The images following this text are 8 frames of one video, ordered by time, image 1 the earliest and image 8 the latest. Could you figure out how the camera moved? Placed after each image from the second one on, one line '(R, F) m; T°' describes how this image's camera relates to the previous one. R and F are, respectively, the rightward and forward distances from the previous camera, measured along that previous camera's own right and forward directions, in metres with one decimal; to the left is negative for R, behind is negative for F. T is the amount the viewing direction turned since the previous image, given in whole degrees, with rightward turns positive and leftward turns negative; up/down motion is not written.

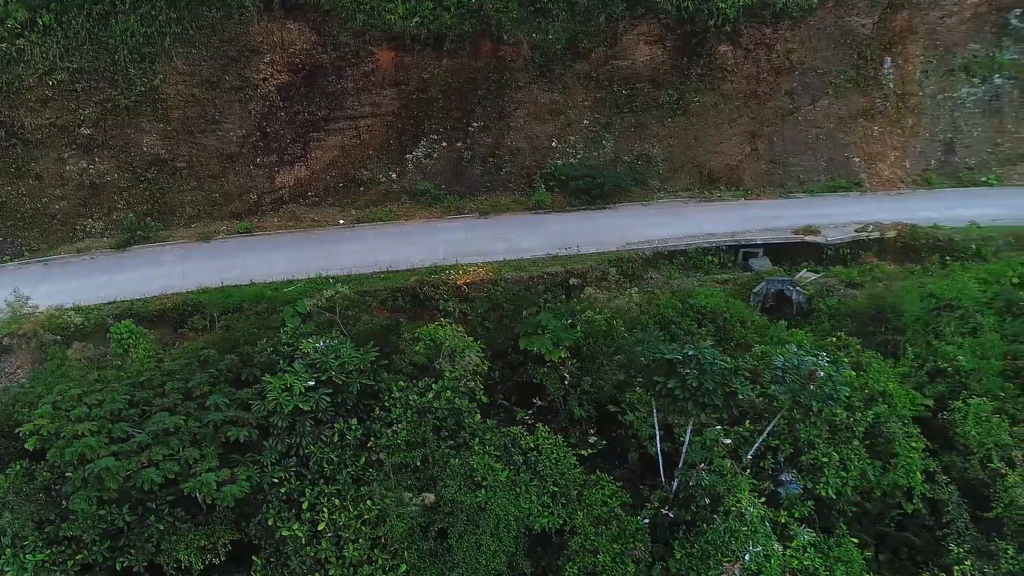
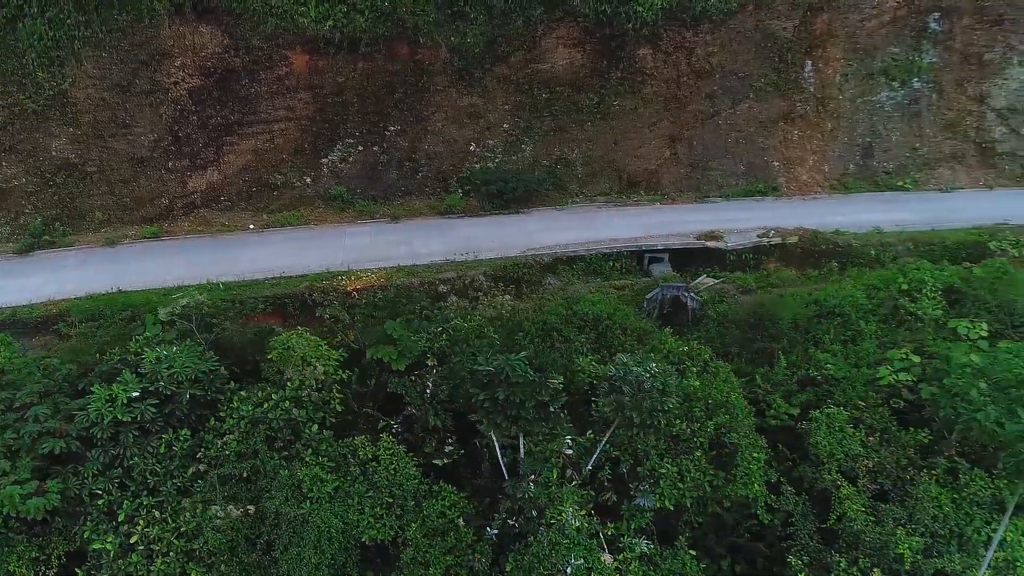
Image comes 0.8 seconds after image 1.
(+1.3, +0.1) m; 0°
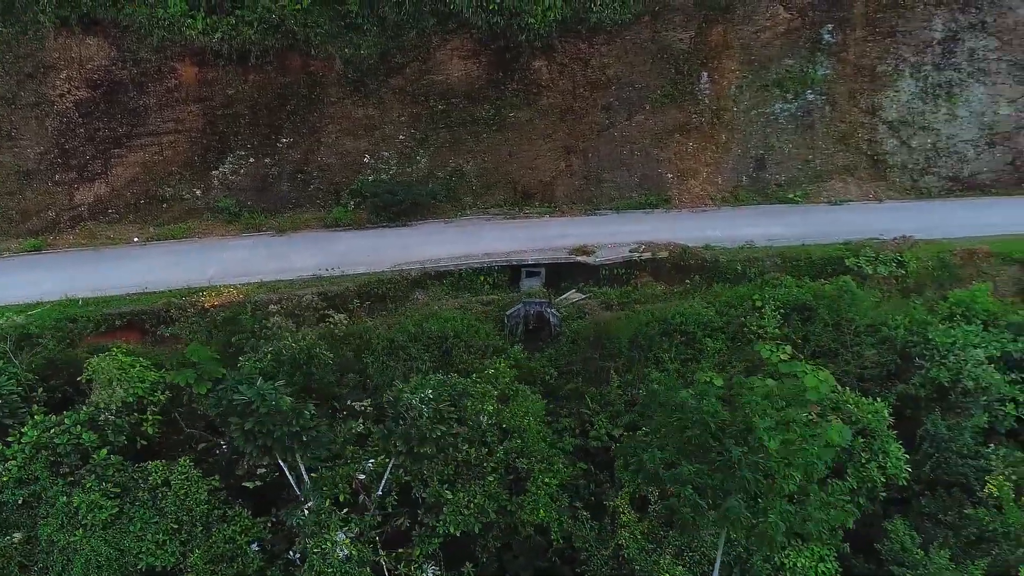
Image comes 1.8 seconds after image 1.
(+1.7, 0.0) m; 0°
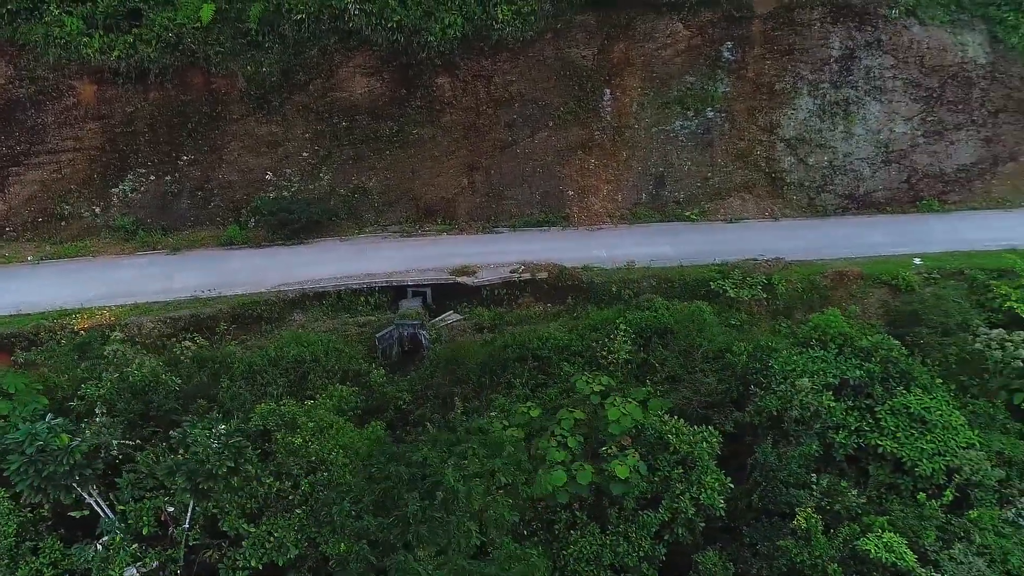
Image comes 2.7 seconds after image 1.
(+1.5, 0.0) m; 0°
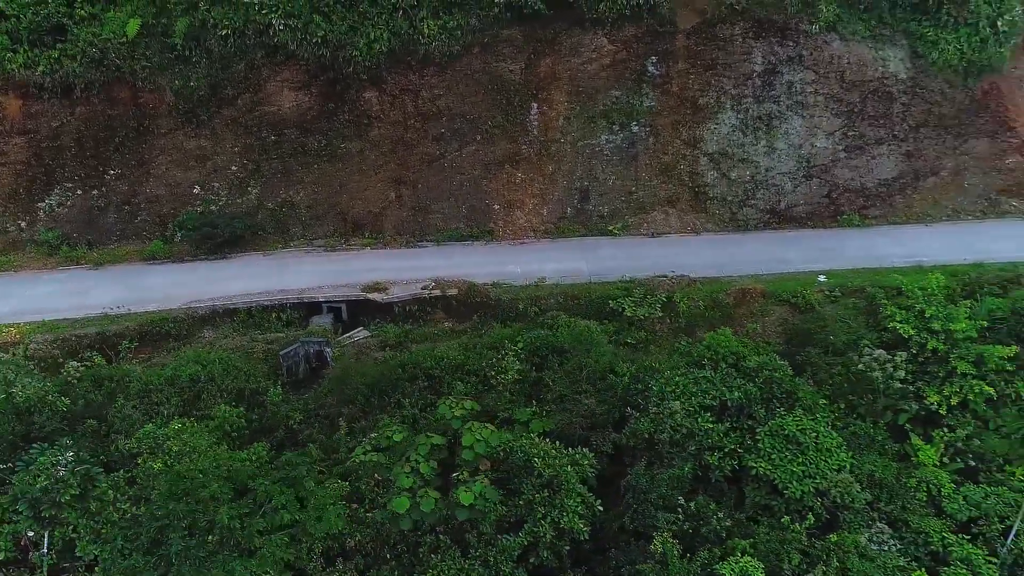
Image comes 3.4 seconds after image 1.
(+1.2, 0.0) m; 0°
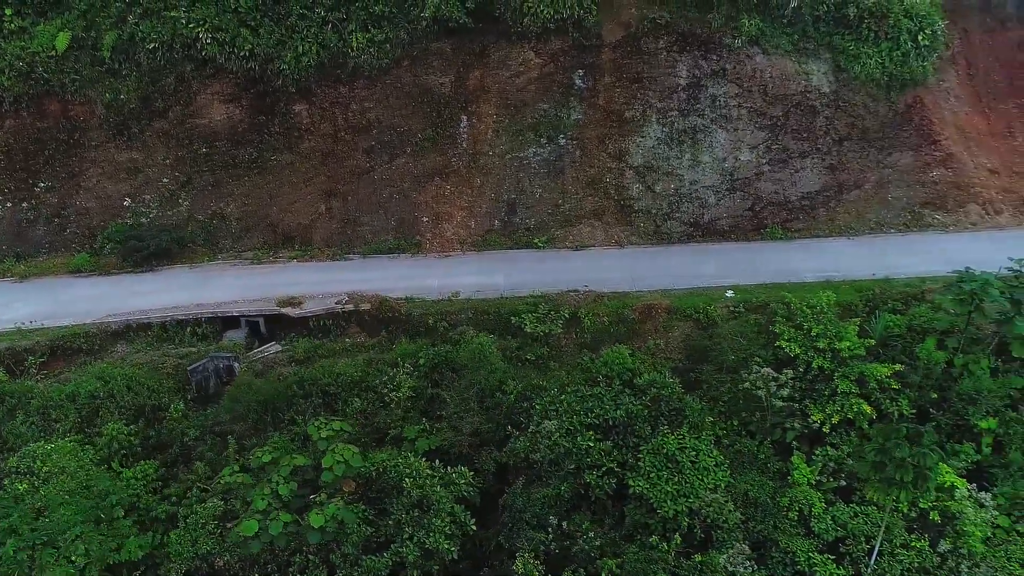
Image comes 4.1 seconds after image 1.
(+1.1, -0.1) m; 0°
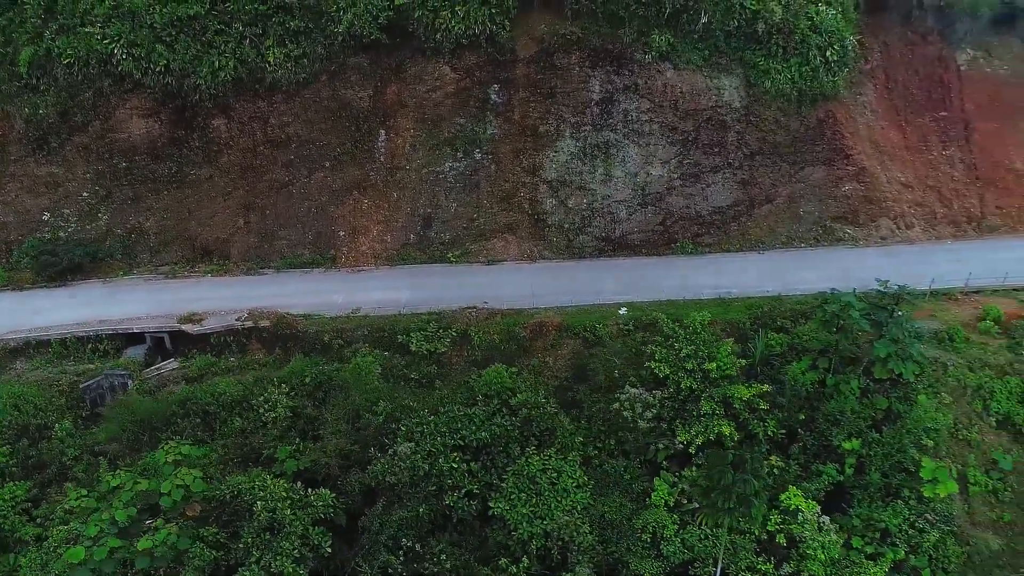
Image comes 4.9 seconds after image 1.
(+1.3, -0.1) m; 0°
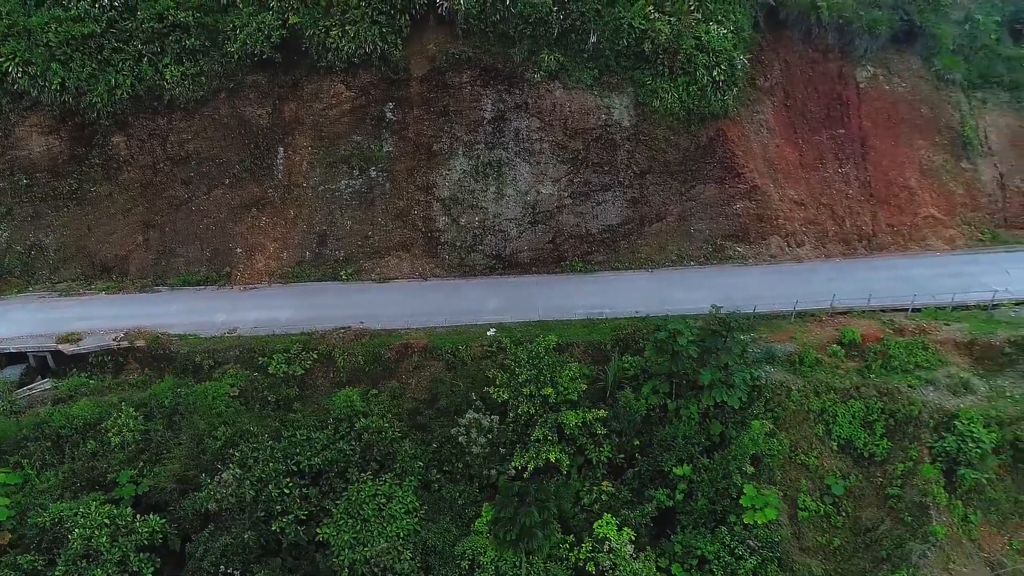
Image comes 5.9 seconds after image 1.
(+1.6, -0.1) m; 0°
